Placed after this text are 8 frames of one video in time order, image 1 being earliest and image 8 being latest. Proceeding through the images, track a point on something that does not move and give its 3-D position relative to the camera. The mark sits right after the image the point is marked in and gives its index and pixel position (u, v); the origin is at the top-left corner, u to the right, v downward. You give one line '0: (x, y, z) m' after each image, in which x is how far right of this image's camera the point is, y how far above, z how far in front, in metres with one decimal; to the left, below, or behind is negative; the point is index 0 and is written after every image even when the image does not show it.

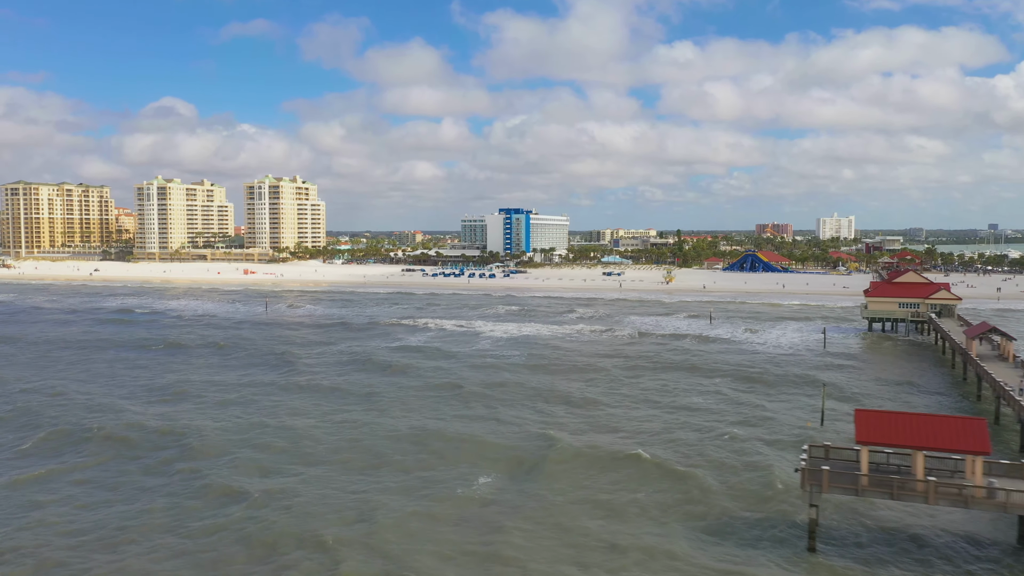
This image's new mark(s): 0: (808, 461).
0: (+8.8, -5.2, +16.9) m
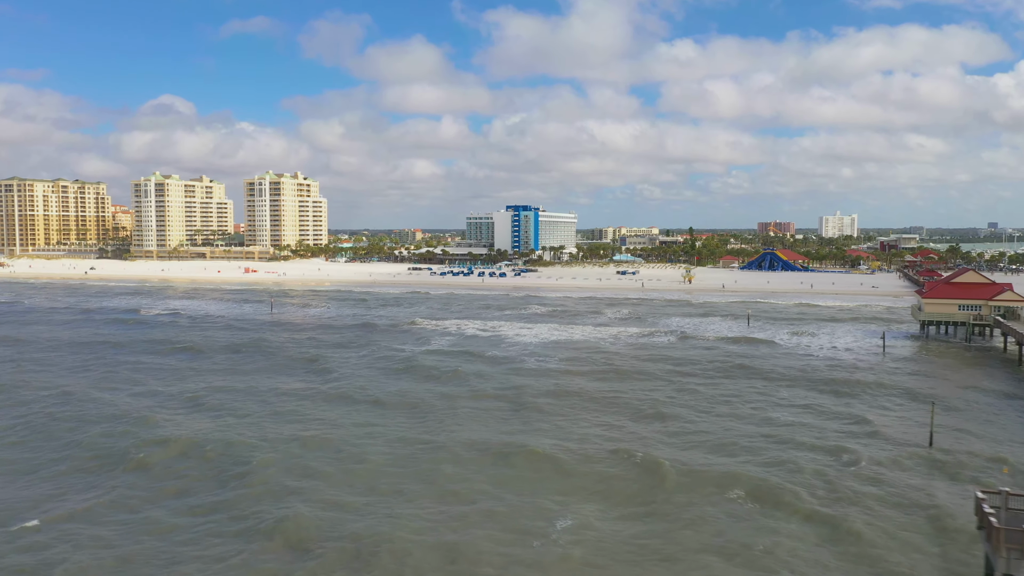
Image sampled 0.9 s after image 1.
0: (+11.0, -5.2, +13.0) m
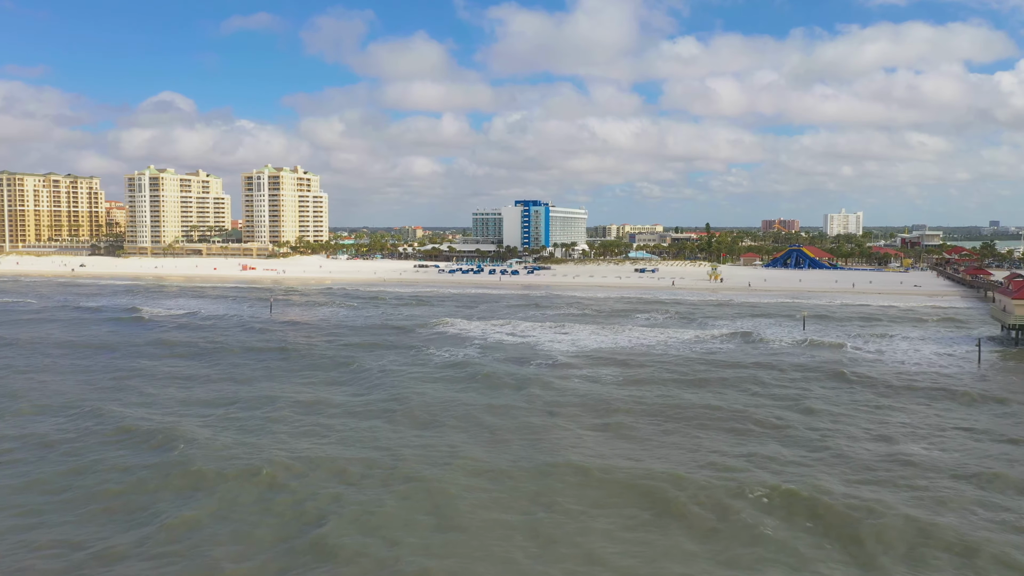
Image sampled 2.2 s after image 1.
0: (+13.2, -5.3, +7.1) m
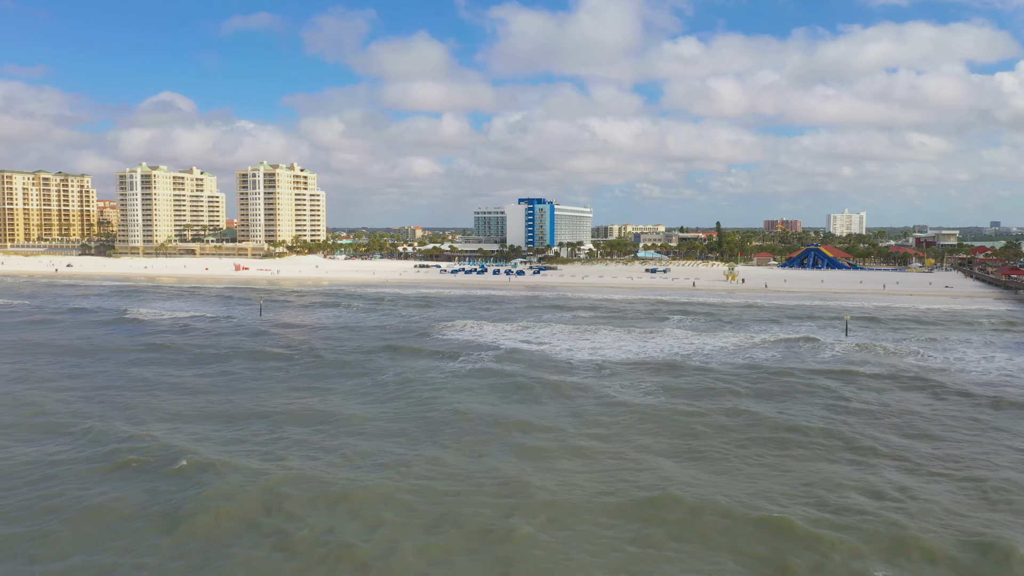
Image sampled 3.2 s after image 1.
0: (+14.1, -5.4, +2.4) m
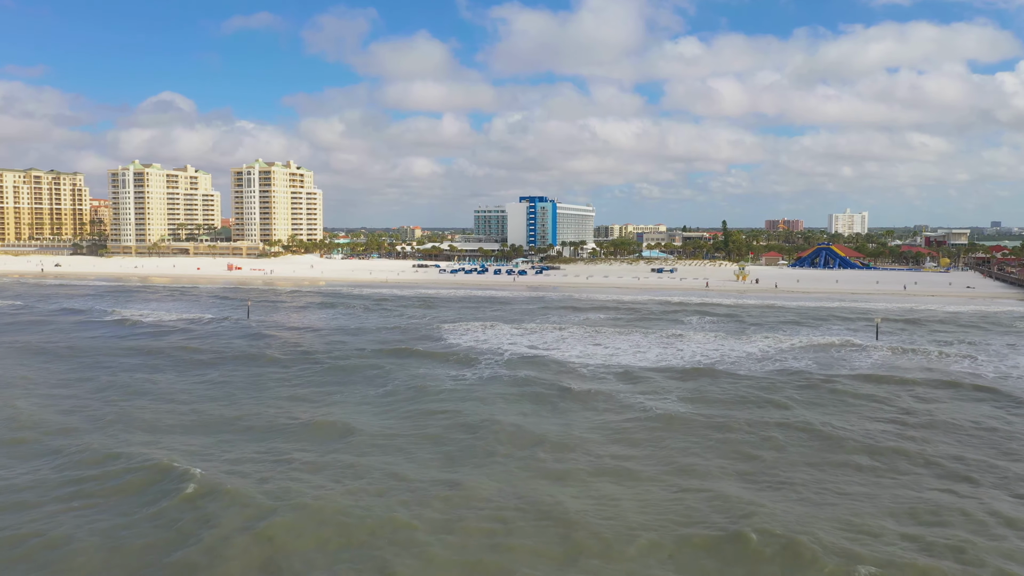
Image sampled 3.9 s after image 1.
0: (+14.3, -5.4, -0.9) m
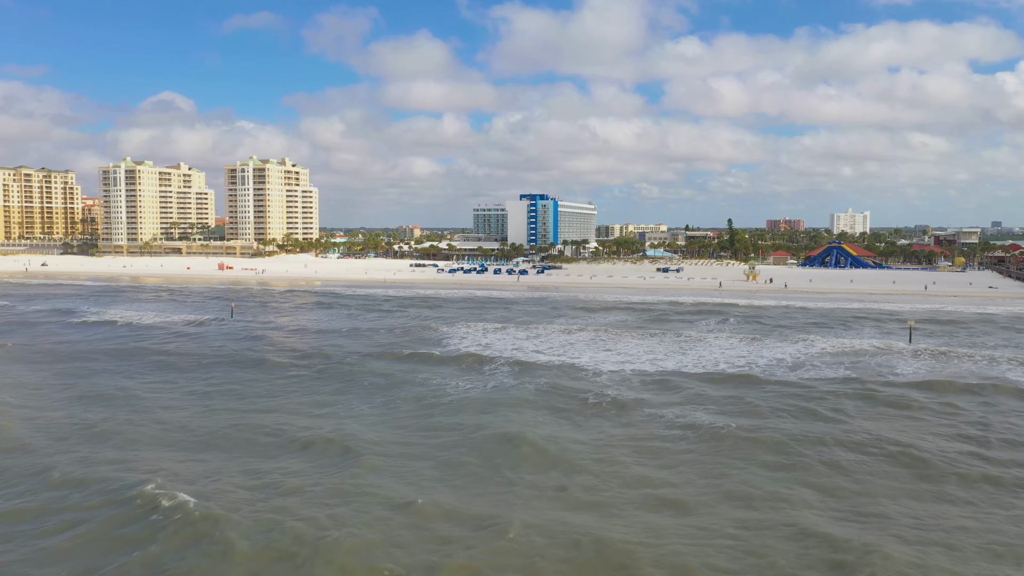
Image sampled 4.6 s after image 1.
0: (+14.3, -5.4, -4.2) m
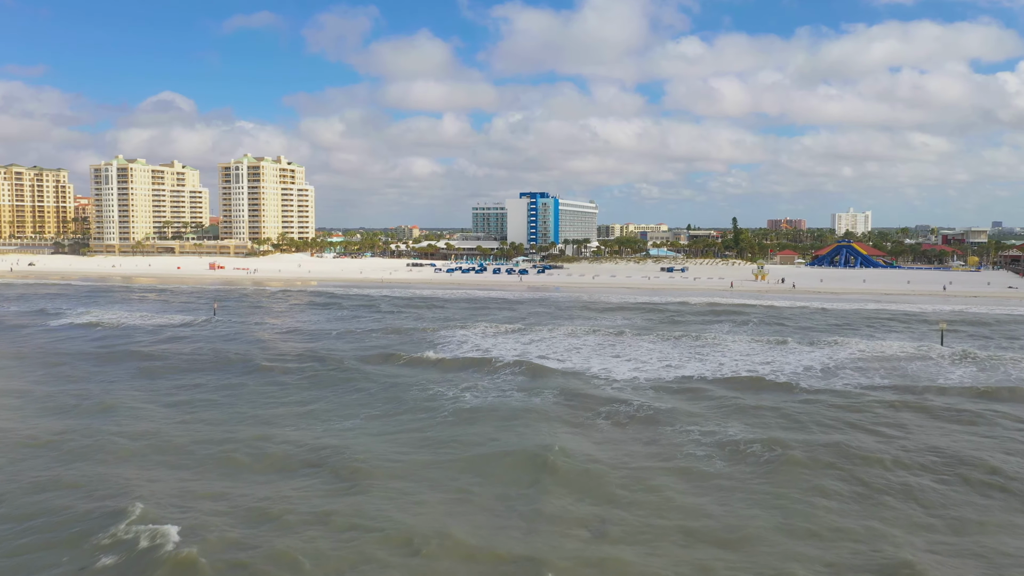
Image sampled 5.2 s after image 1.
0: (+14.2, -5.4, -7.1) m
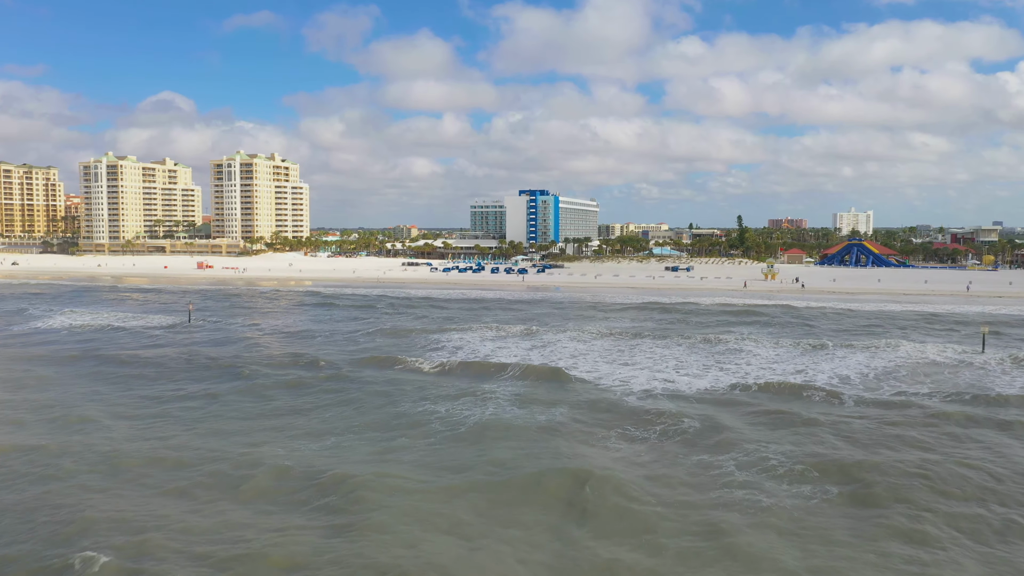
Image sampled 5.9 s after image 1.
0: (+14.0, -5.4, -10.4) m
